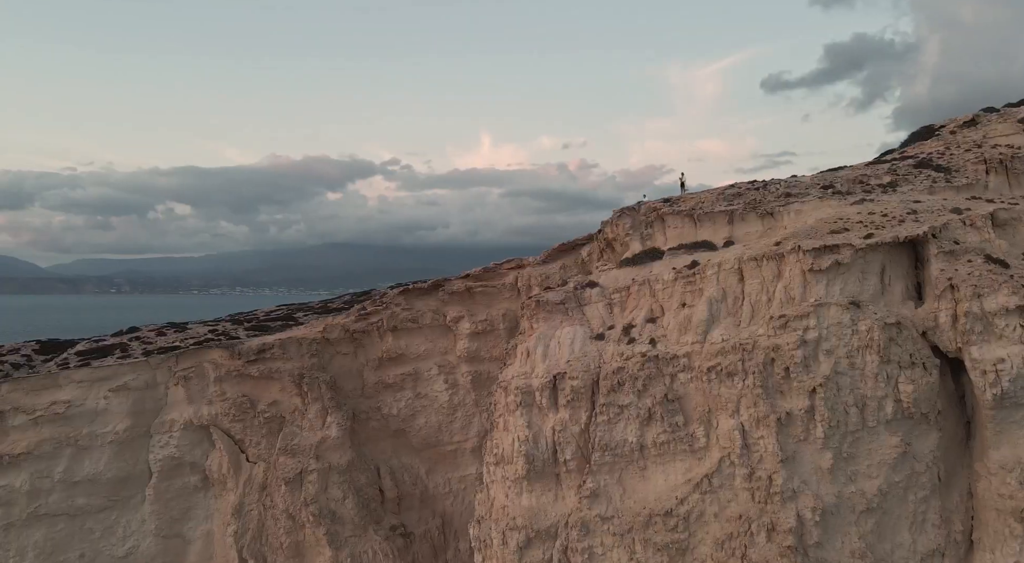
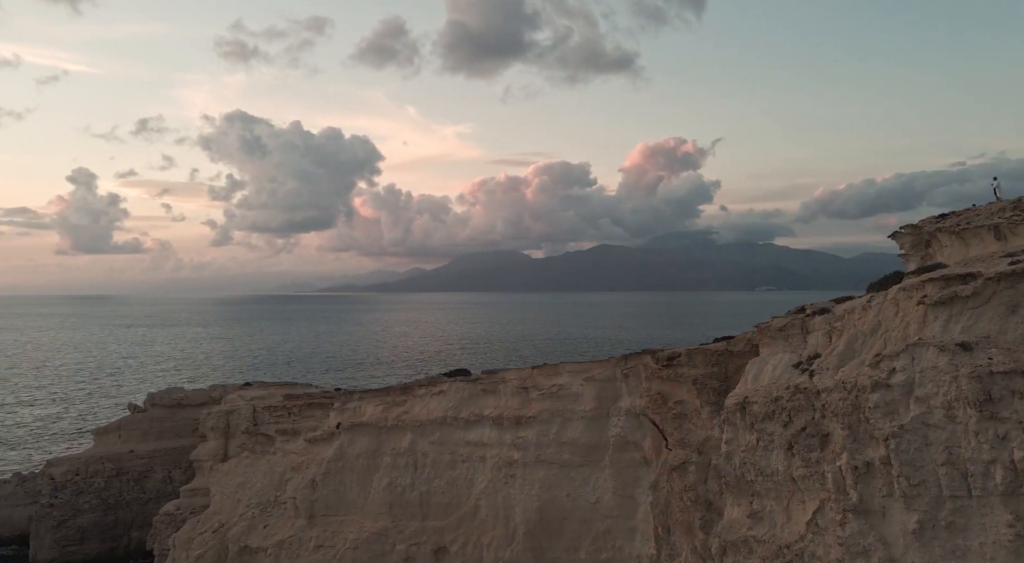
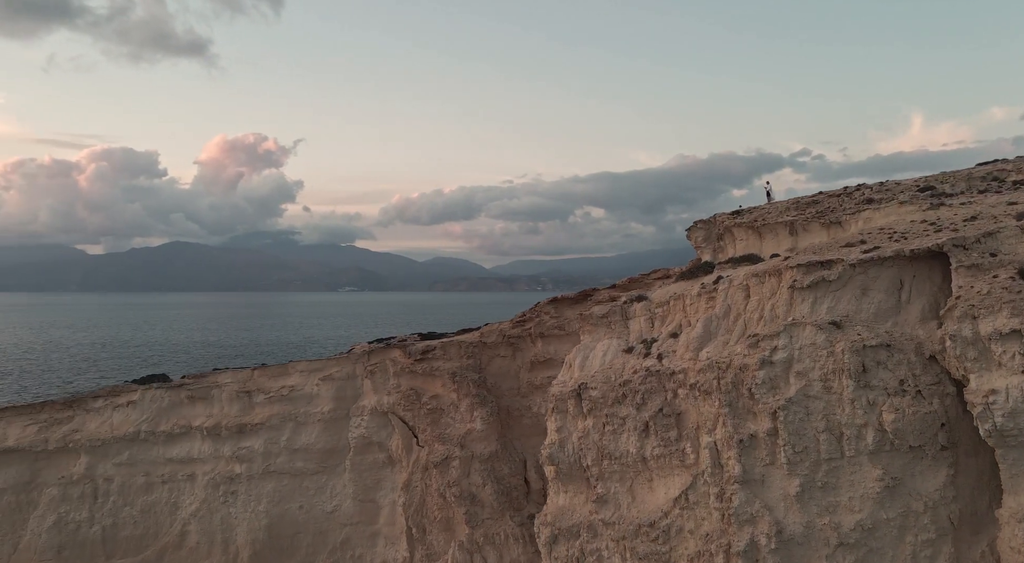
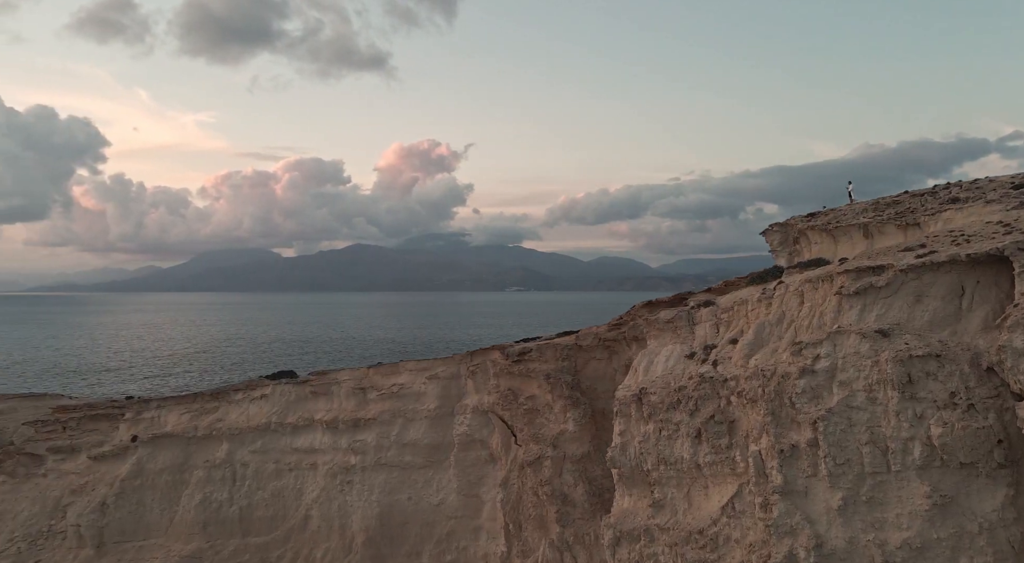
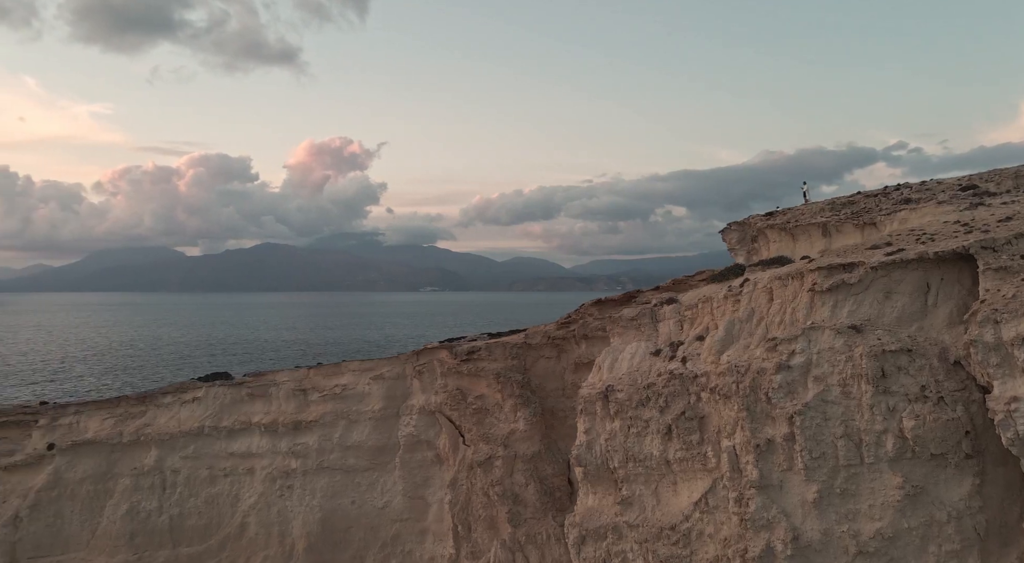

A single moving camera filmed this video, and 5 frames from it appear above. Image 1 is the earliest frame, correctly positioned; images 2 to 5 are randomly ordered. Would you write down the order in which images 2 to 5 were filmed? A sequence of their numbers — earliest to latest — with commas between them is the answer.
3, 5, 4, 2
